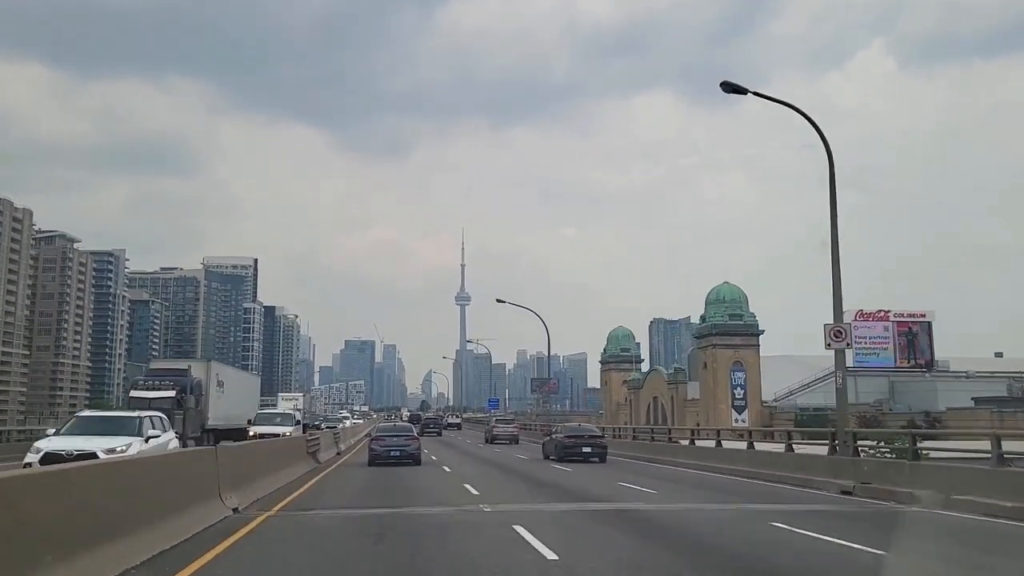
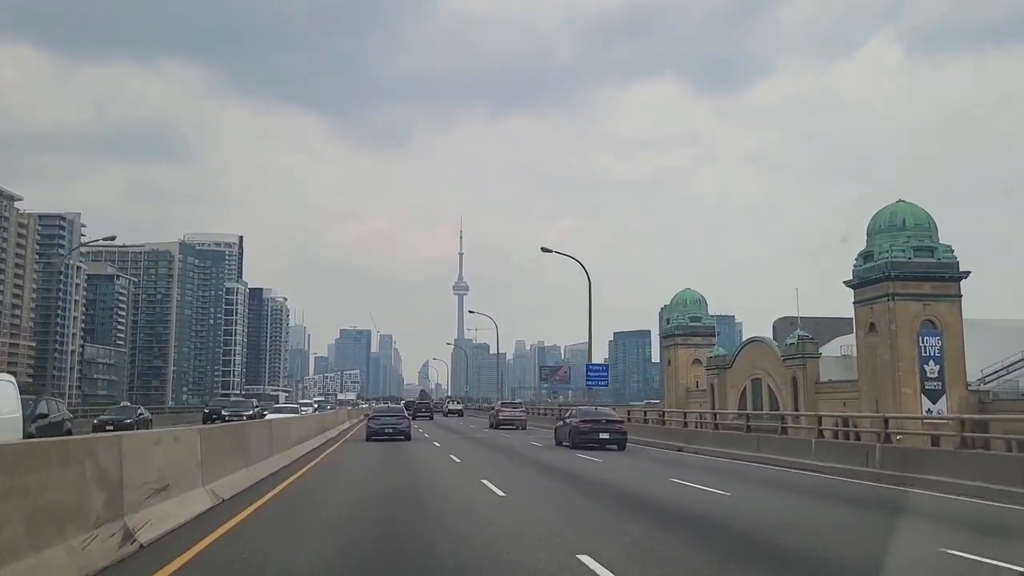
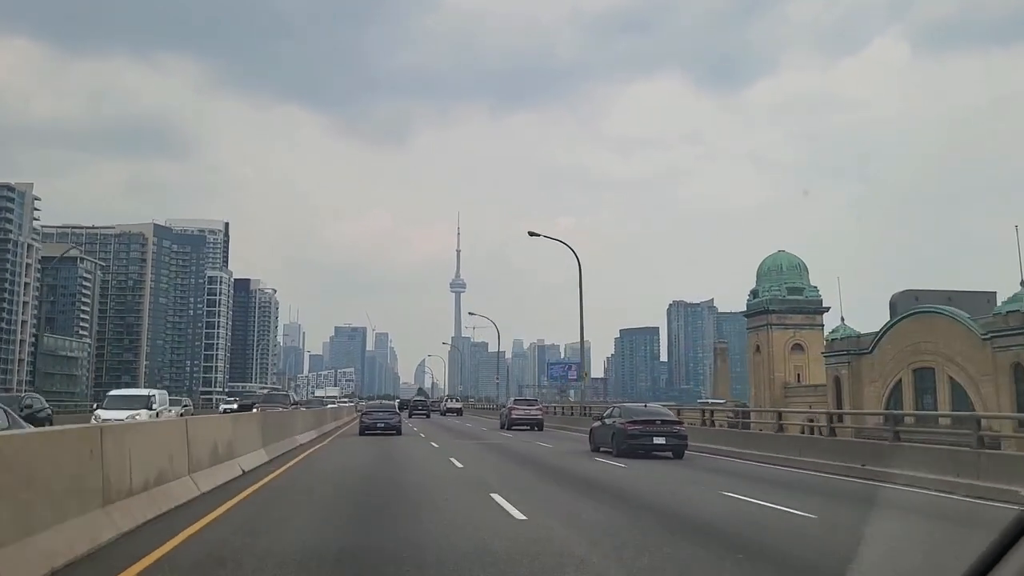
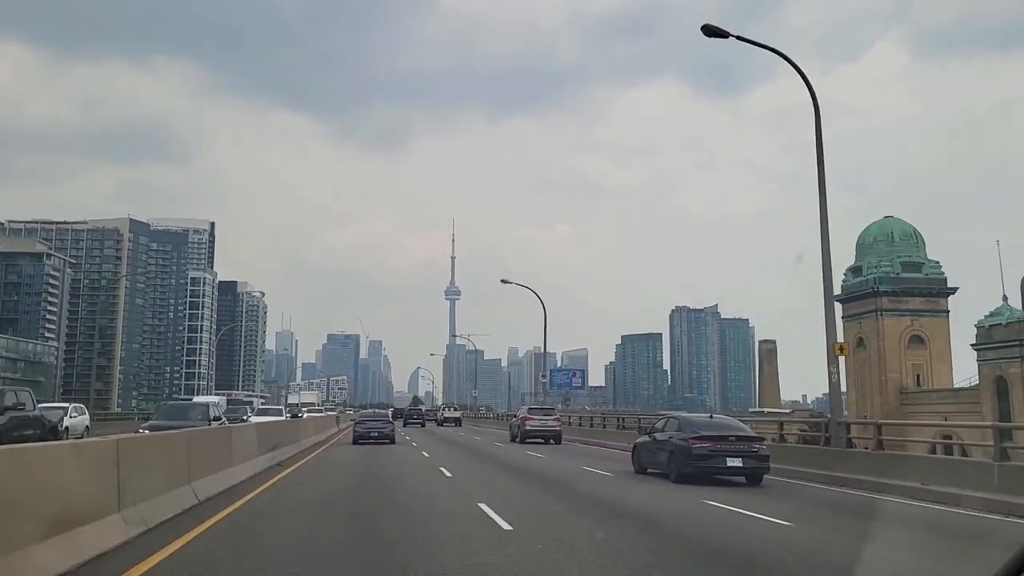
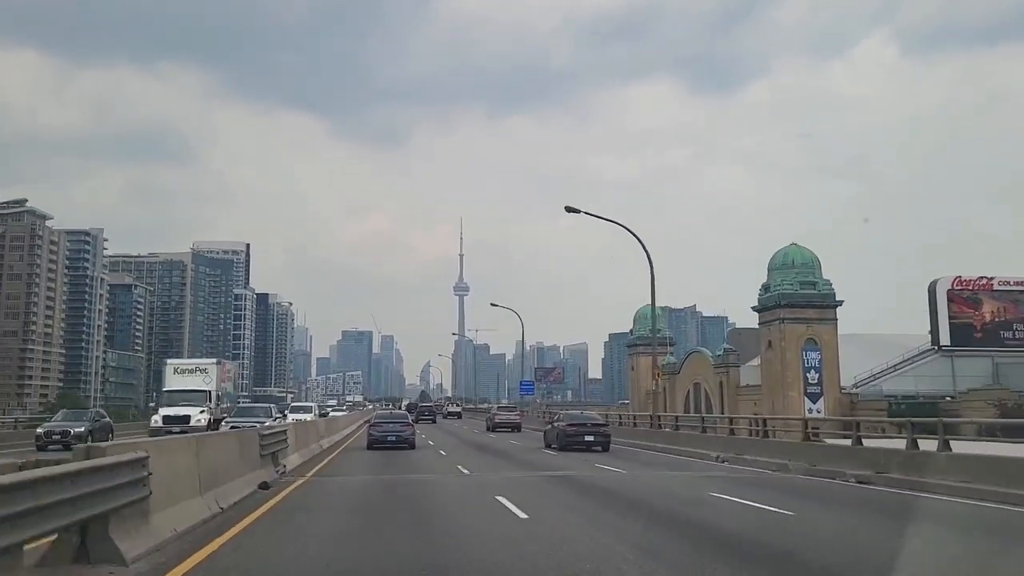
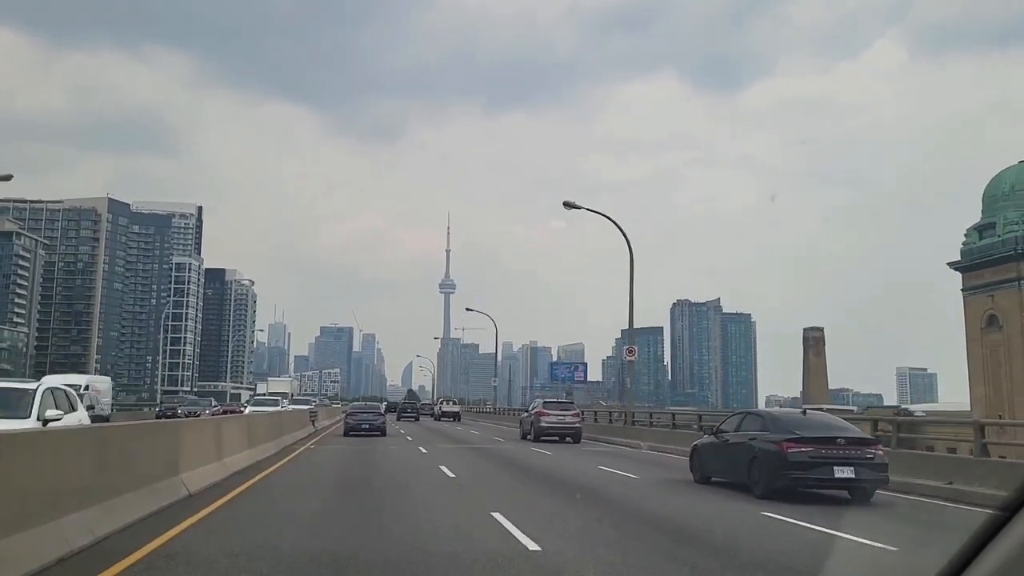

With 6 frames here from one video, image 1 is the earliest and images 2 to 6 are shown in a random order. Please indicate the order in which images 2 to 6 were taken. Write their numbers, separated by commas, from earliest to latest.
5, 2, 3, 4, 6
